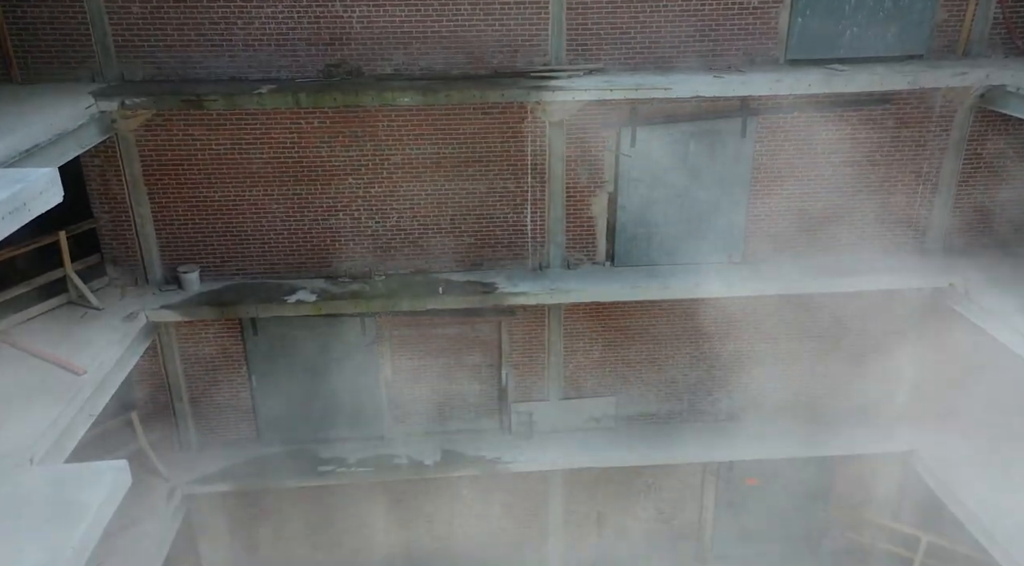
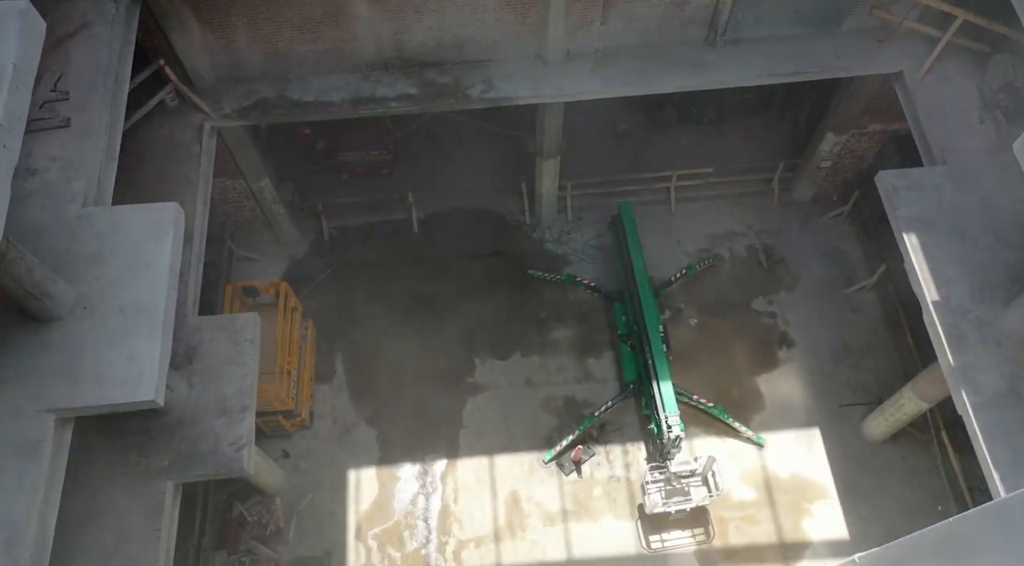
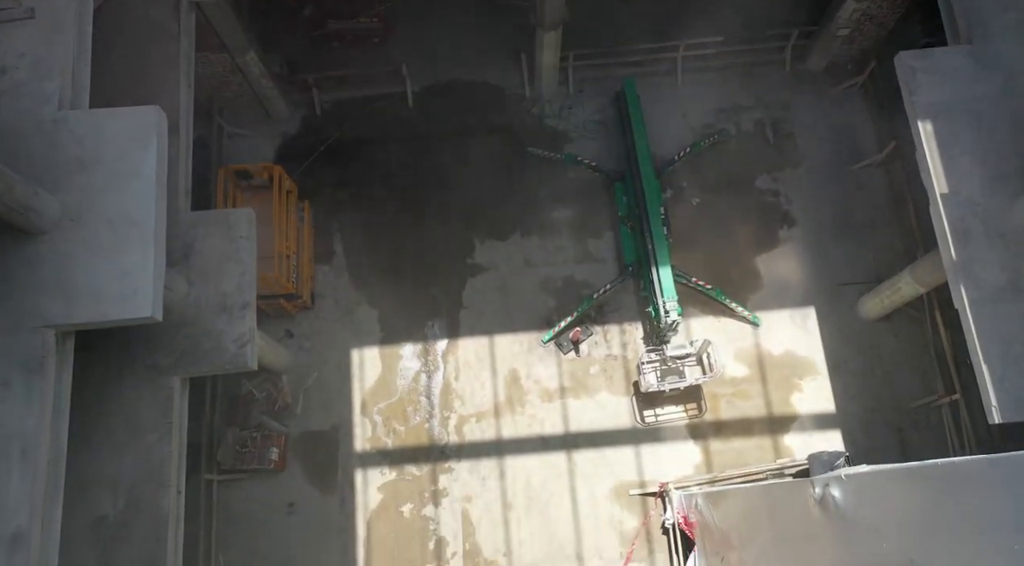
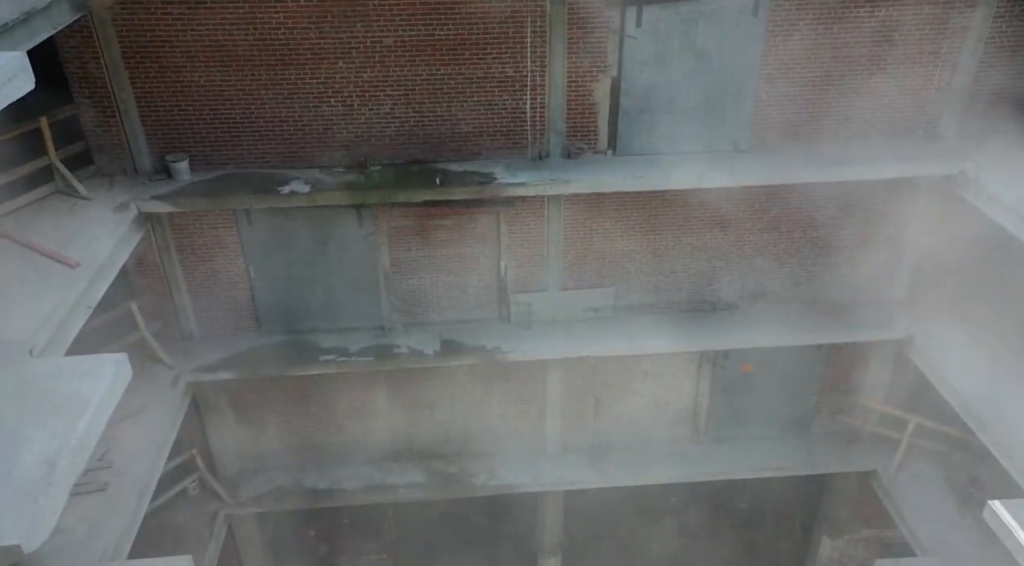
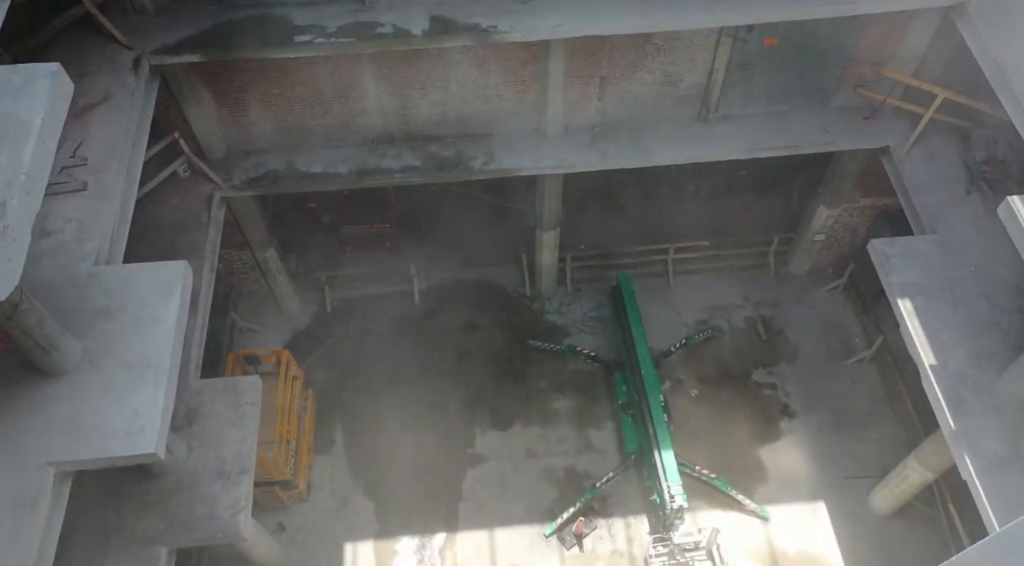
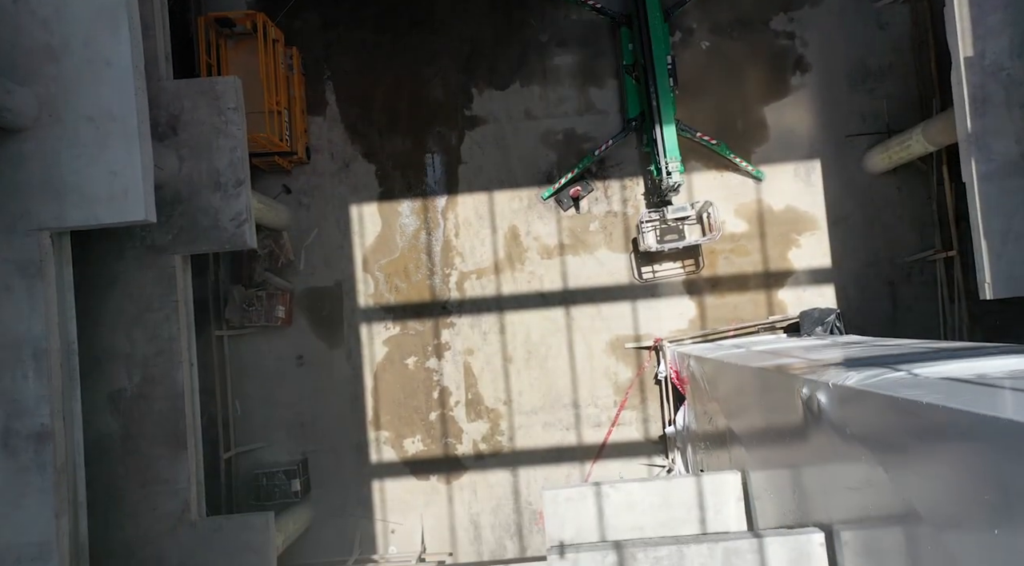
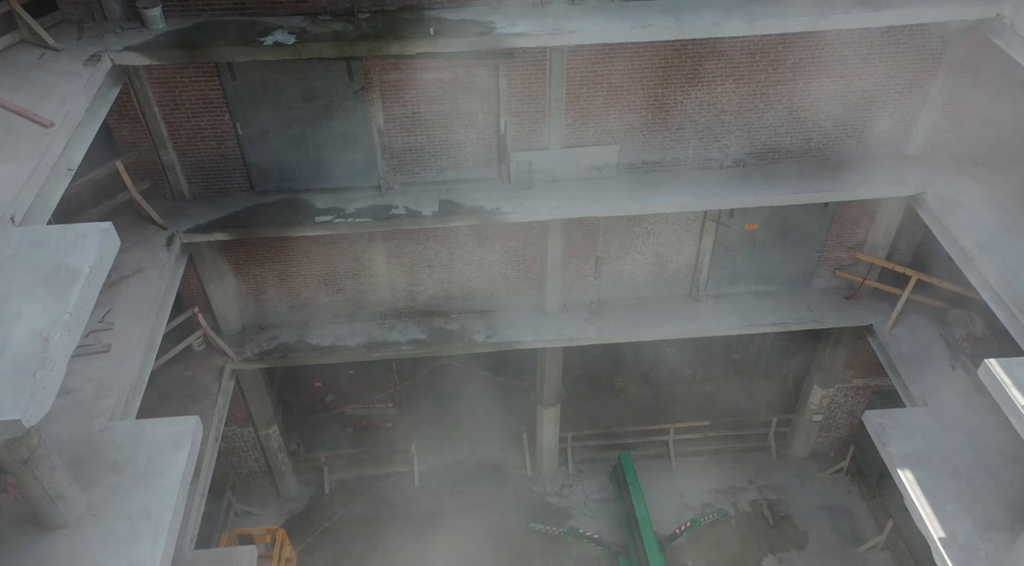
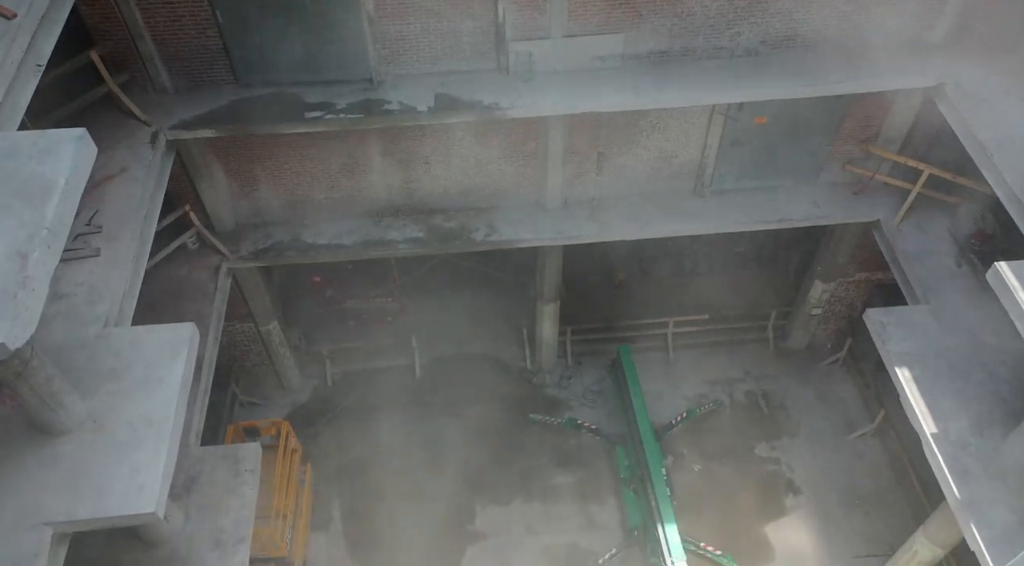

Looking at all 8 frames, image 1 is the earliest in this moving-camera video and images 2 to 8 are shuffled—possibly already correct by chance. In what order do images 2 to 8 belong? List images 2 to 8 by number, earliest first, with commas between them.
4, 7, 8, 5, 2, 3, 6
